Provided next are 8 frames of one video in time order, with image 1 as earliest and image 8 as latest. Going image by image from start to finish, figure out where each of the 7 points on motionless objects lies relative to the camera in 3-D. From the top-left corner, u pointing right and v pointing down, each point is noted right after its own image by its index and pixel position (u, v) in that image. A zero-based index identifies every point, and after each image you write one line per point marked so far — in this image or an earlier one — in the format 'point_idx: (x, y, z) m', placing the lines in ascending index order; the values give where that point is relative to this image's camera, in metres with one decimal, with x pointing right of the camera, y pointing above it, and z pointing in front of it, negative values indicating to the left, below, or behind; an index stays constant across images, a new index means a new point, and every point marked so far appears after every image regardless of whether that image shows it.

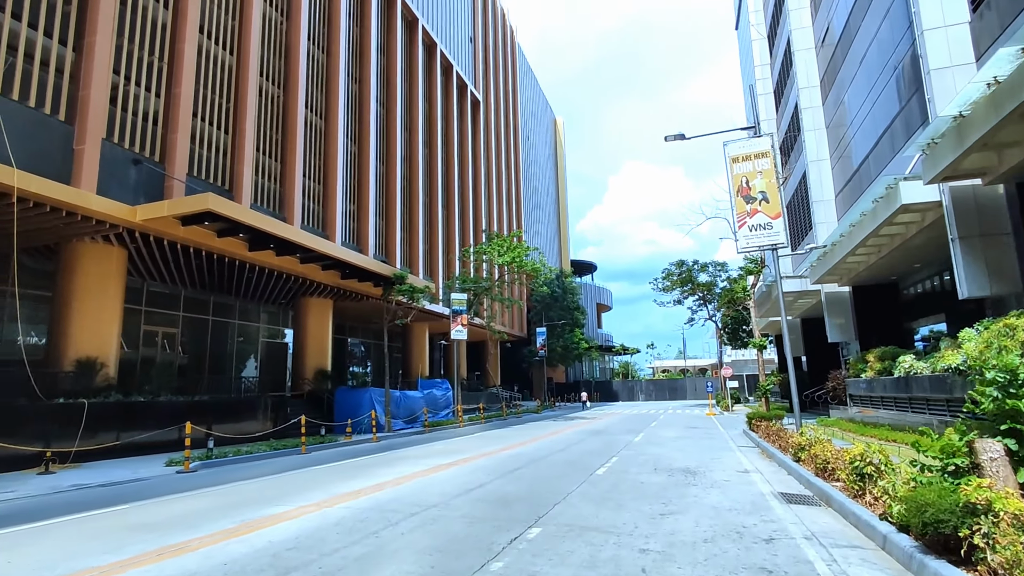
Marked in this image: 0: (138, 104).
0: (-11.3, +5.5, +17.5) m
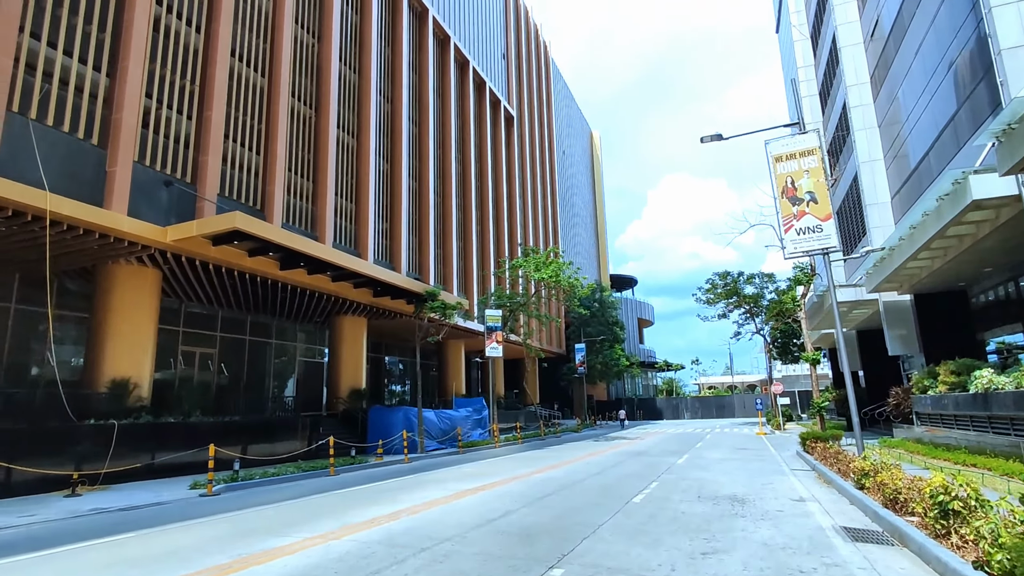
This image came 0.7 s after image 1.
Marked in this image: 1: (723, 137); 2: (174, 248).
0: (-10.5, +4.9, +17.7) m
1: (+4.8, +3.4, +13.2) m
2: (-10.1, +1.2, +17.3) m
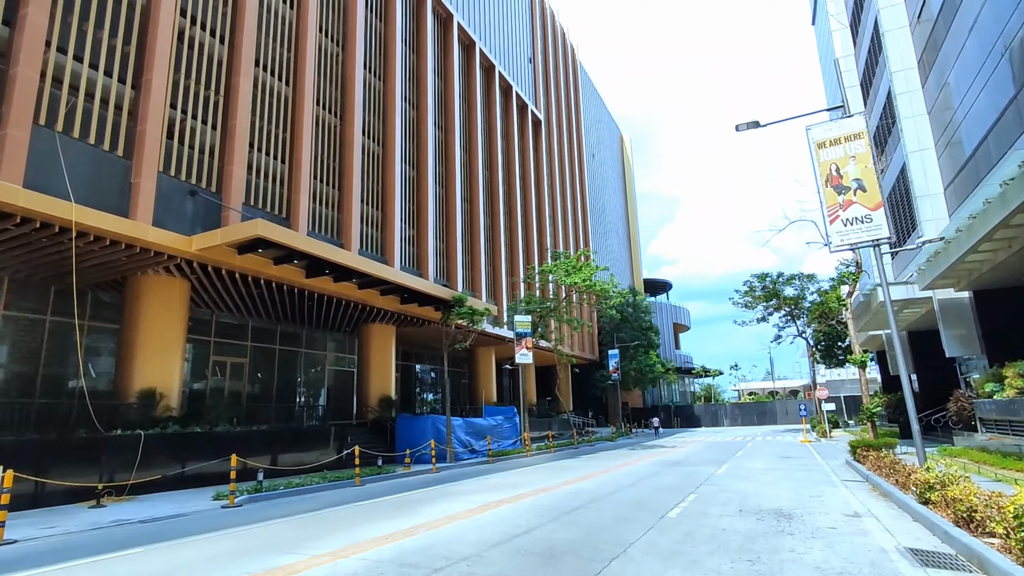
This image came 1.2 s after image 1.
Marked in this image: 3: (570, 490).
0: (-9.8, +4.6, +17.8) m
1: (+5.3, +3.5, +12.4) m
2: (-9.3, +0.9, +17.2) m
3: (+1.3, -4.5, +12.9) m
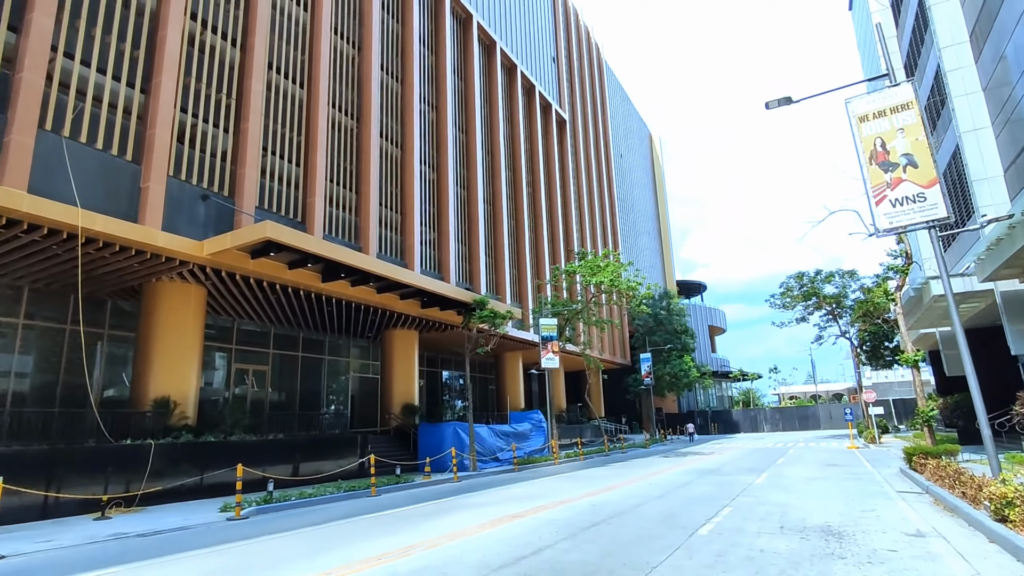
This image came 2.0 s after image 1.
0: (-9.3, +4.4, +17.5) m
1: (+5.5, +3.7, +11.3) m
2: (-8.8, +0.8, +16.9) m
3: (+1.6, -4.4, +11.9) m
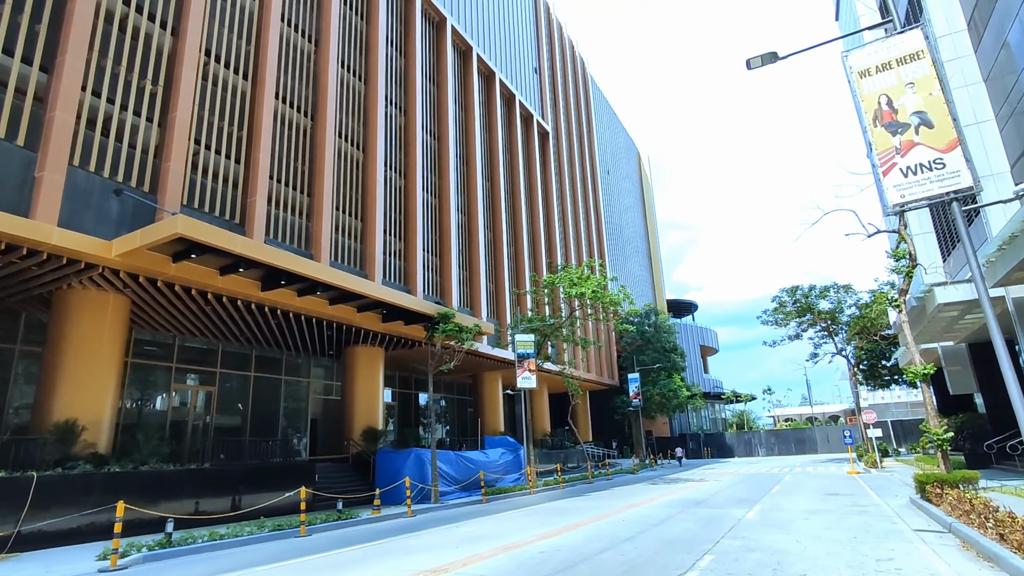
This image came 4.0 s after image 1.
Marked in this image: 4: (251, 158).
0: (-10.4, +4.2, +15.6) m
1: (+4.4, +3.7, +9.4) m
2: (-9.9, +0.6, +14.8) m
3: (+0.6, -4.3, +9.7) m
4: (-8.5, +4.3, +18.9) m
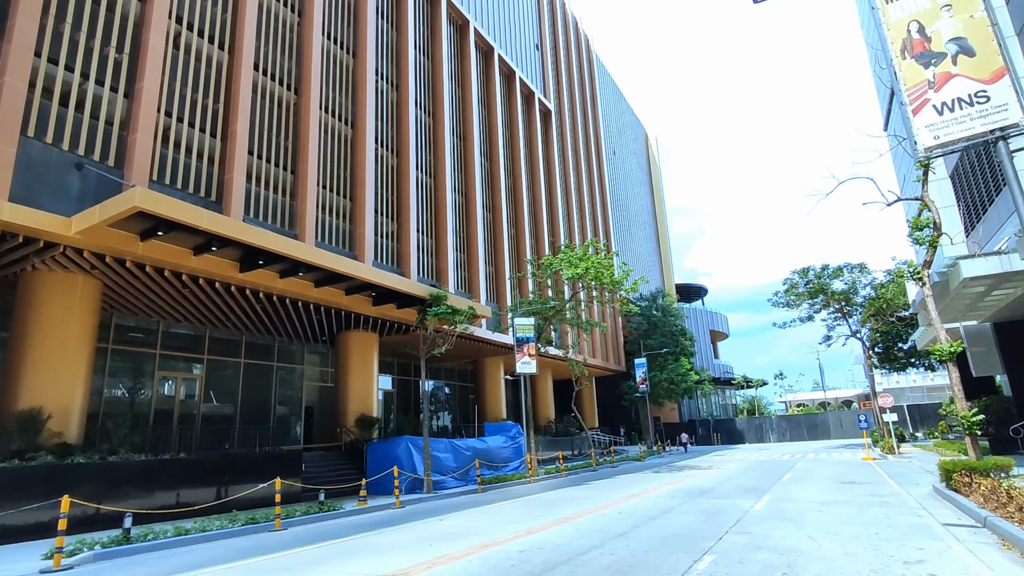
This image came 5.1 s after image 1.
0: (-10.7, +4.7, +14.6) m
1: (+3.9, +4.3, +8.2) m
2: (-10.2, +1.1, +13.9) m
3: (+0.2, -3.8, +8.7) m
4: (-8.8, +4.8, +17.9) m
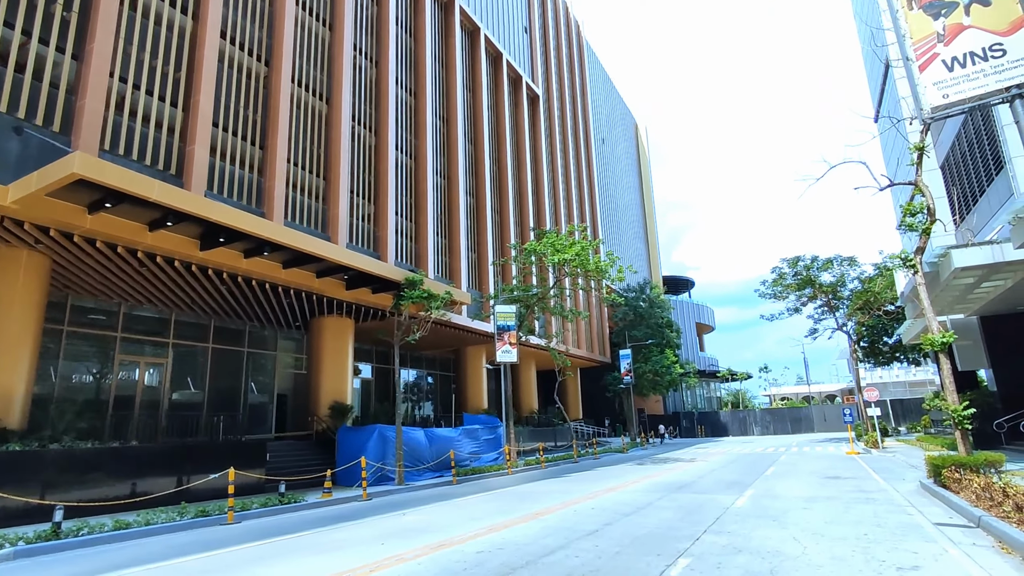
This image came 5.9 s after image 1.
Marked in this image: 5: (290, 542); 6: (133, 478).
0: (-11.3, +5.3, +13.5) m
1: (+3.5, +4.5, +7.4) m
2: (-10.8, +1.6, +12.9) m
3: (-0.3, -3.5, +8.0) m
4: (-9.4, +5.4, +16.9) m
5: (-3.5, -4.0, +9.1) m
6: (-9.7, -4.8, +14.6) m
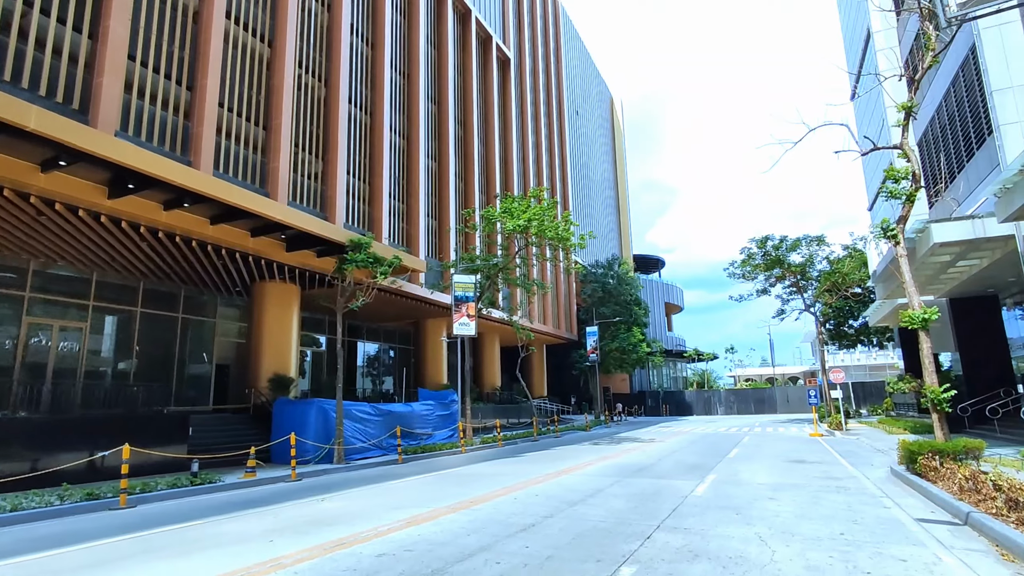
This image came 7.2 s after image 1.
0: (-12.3, +6.4, +11.3) m
1: (+2.8, +5.0, +5.9) m
2: (-11.8, +2.7, +10.8) m
3: (-1.3, -2.9, +6.6) m
4: (-10.5, +6.6, +14.7) m
5: (-4.5, -3.3, +7.6) m
6: (-11.0, -3.6, +12.8) m
